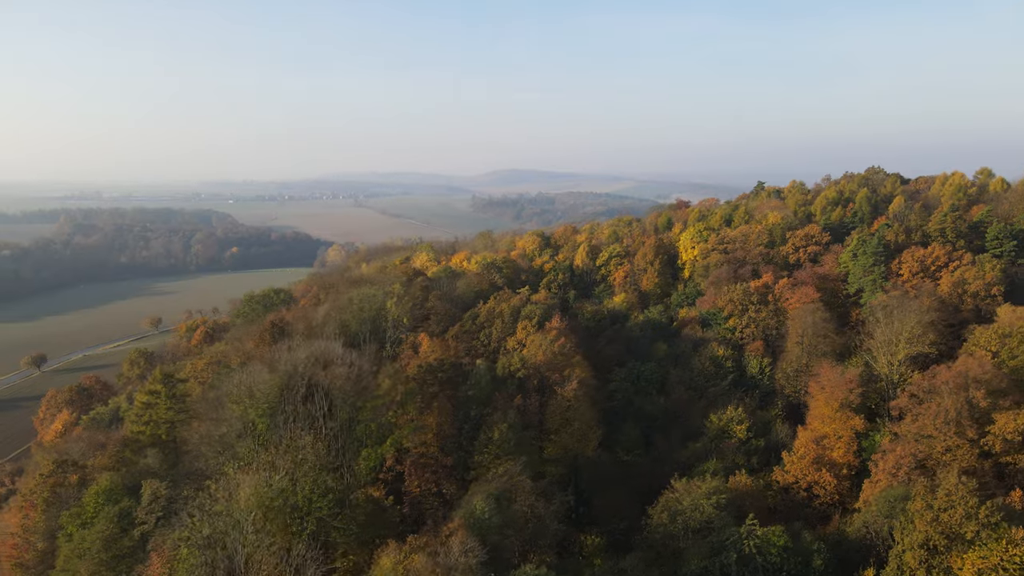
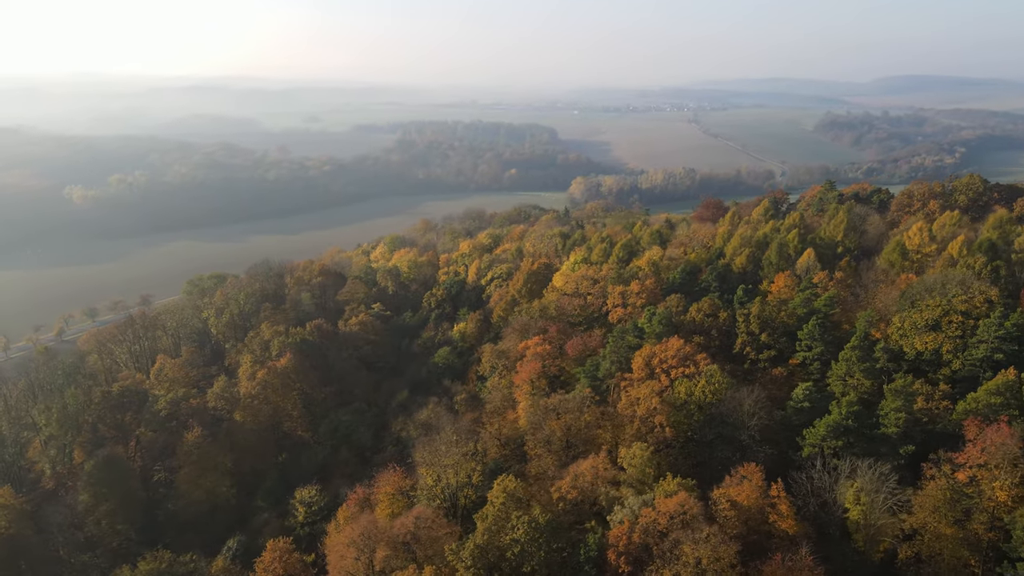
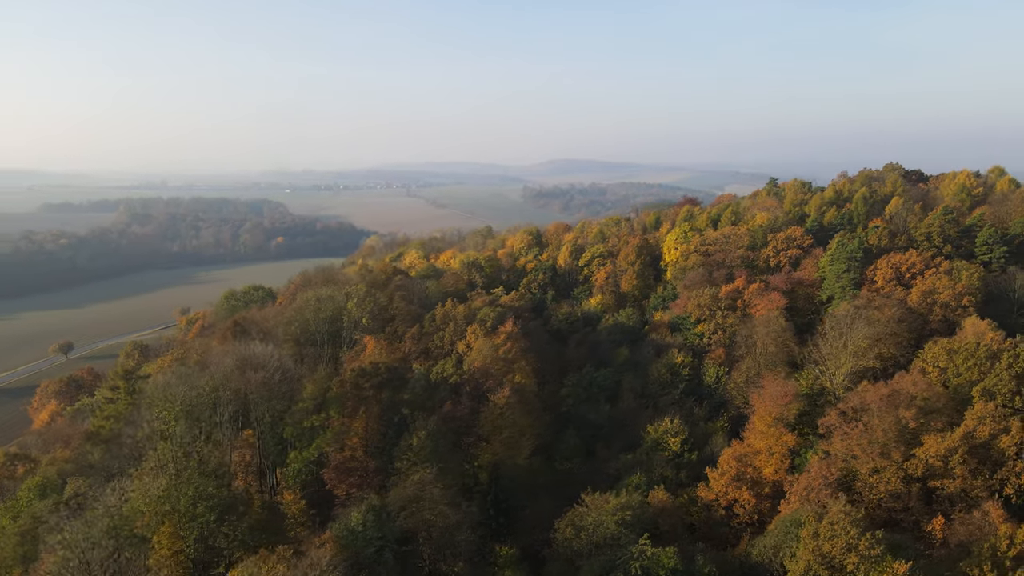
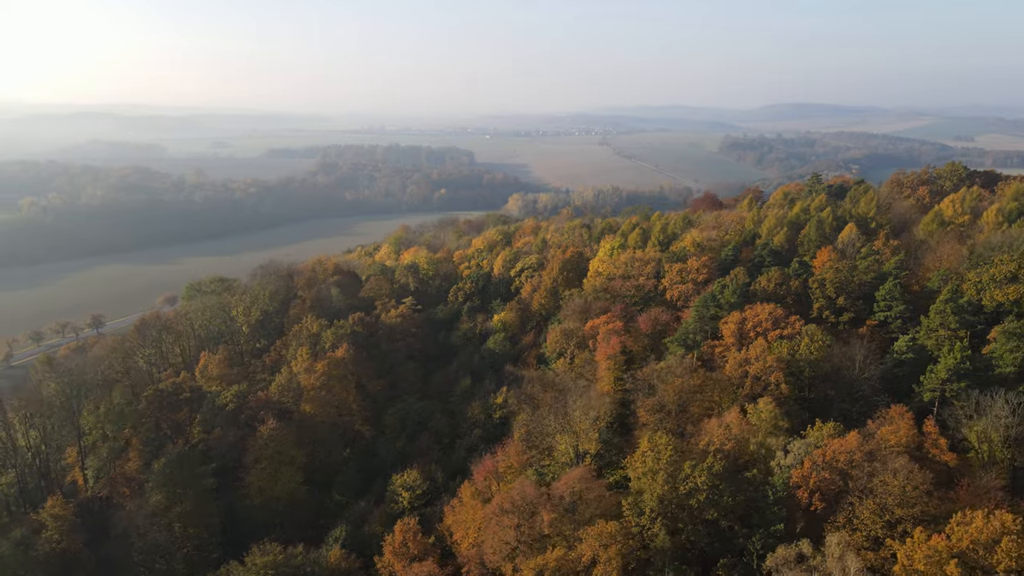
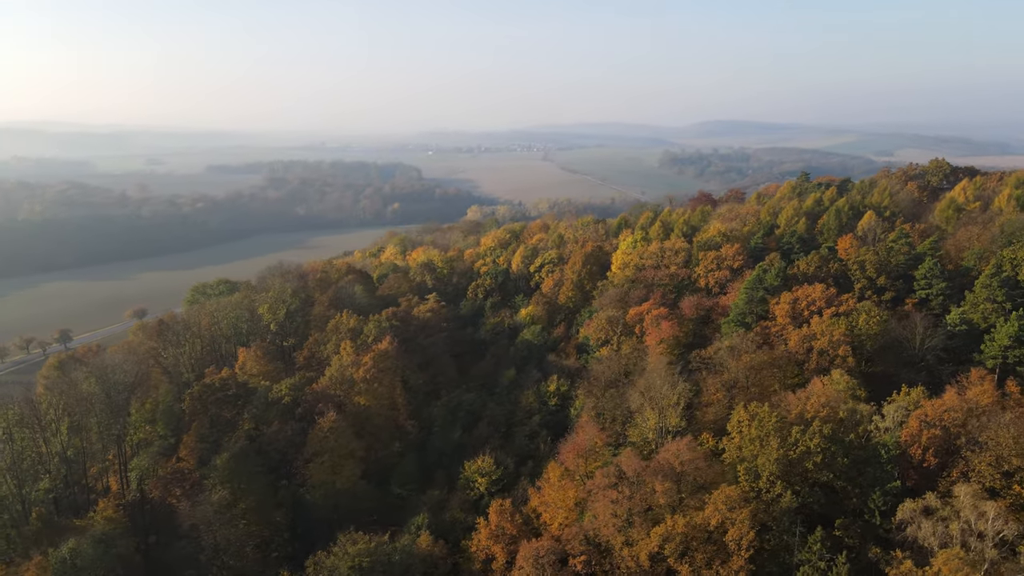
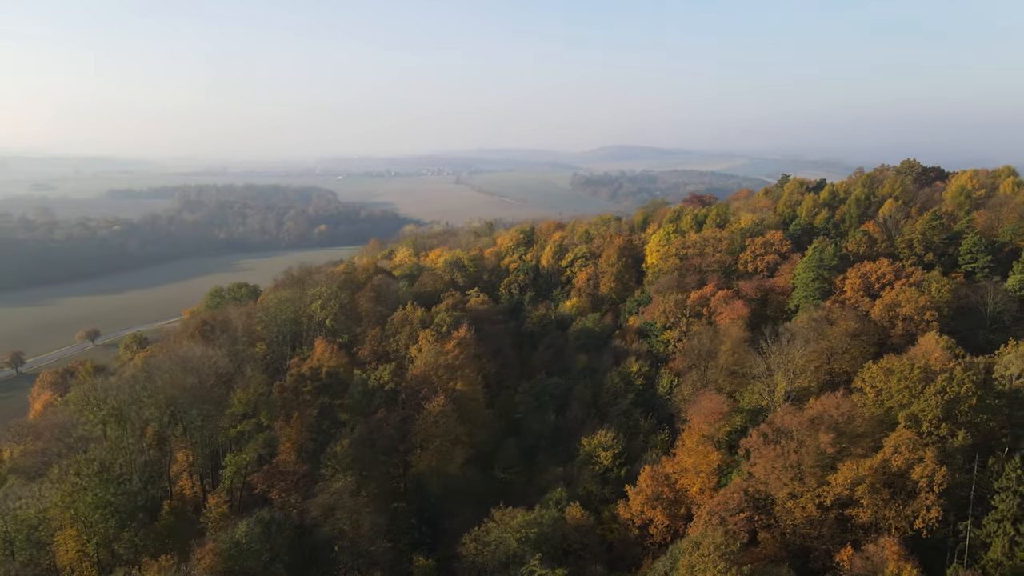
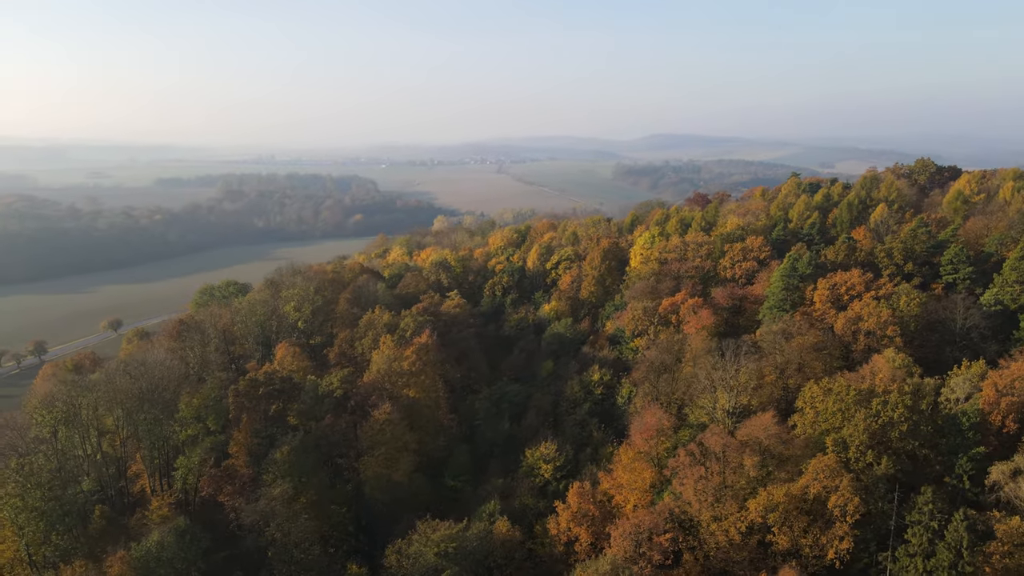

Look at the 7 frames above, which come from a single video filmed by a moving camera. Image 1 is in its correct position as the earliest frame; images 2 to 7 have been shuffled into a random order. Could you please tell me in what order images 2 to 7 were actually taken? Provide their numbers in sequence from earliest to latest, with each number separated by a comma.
3, 6, 7, 5, 4, 2
